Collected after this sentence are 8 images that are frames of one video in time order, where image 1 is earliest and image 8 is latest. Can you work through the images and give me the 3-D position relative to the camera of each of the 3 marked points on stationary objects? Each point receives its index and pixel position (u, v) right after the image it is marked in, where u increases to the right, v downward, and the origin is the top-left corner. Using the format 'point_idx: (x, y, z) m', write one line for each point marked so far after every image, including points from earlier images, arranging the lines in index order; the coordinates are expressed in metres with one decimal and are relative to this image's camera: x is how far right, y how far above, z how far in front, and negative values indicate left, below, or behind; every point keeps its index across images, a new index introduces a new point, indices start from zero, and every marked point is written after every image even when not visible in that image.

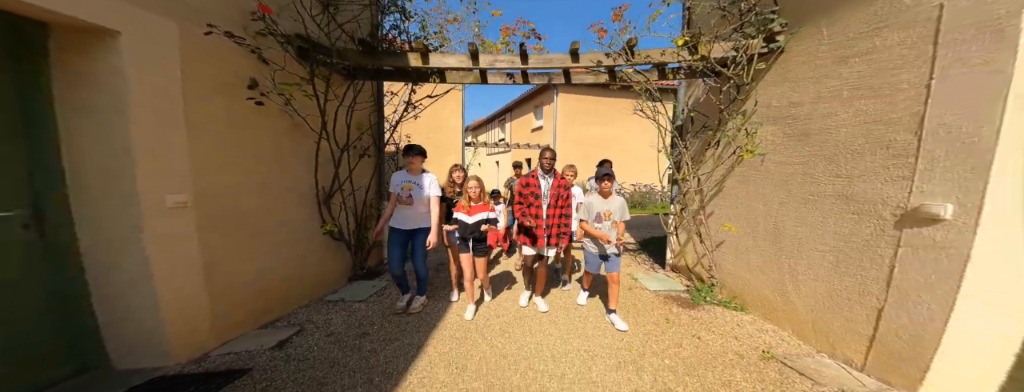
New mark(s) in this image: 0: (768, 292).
0: (+2.4, -0.9, +2.5) m
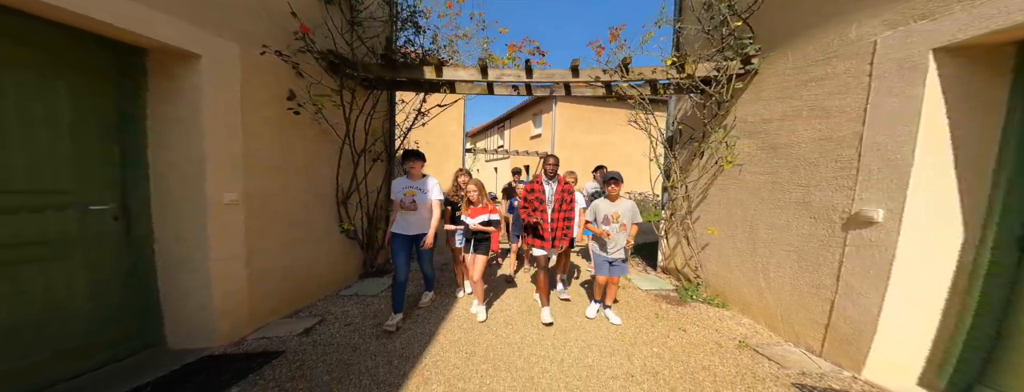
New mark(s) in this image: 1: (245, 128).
0: (+2.4, -1.0, +2.8) m
1: (-2.5, +0.7, +2.5) m
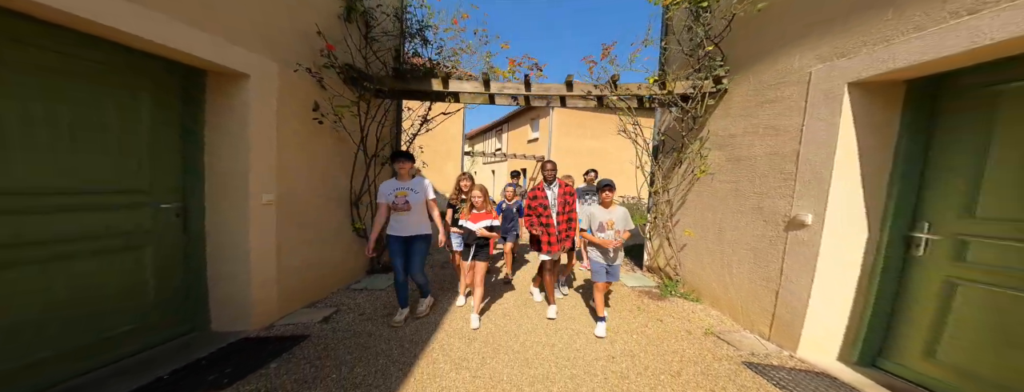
0: (+2.3, -1.0, +3.1) m
1: (-2.5, +0.6, +3.0) m
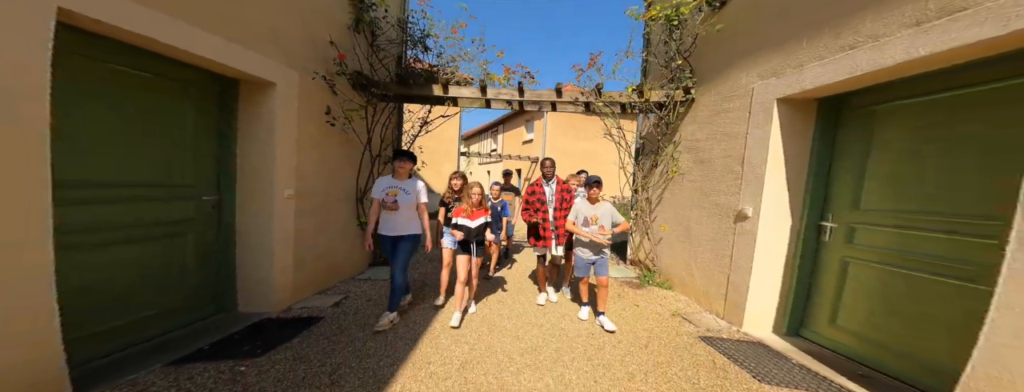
0: (+2.2, -1.0, +3.6) m
1: (-2.6, +0.6, +3.4) m
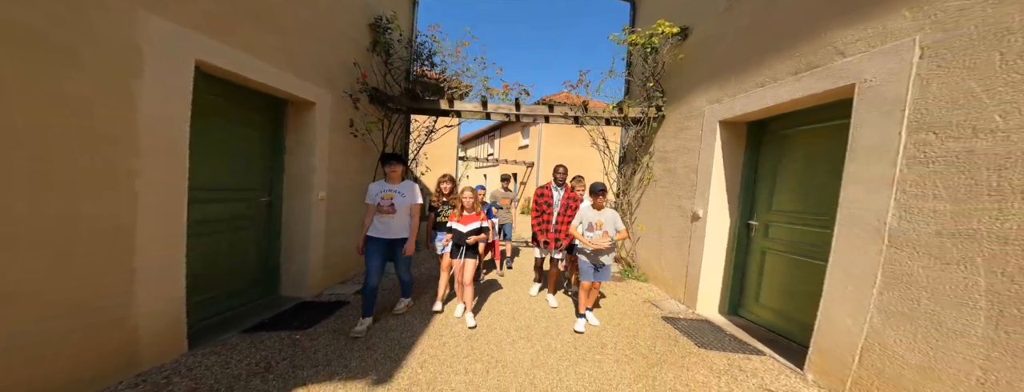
0: (+2.2, -1.0, +4.2) m
1: (-2.7, +0.6, +4.0) m
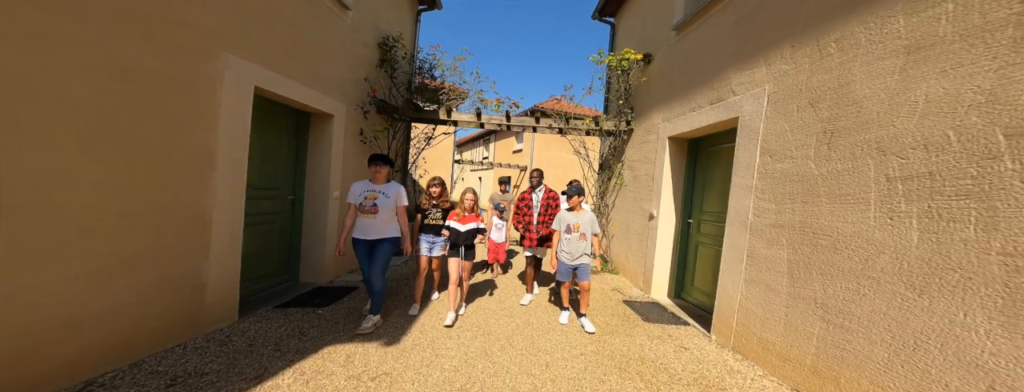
0: (+2.0, -1.1, +4.8) m
1: (-2.9, +0.5, +4.7) m
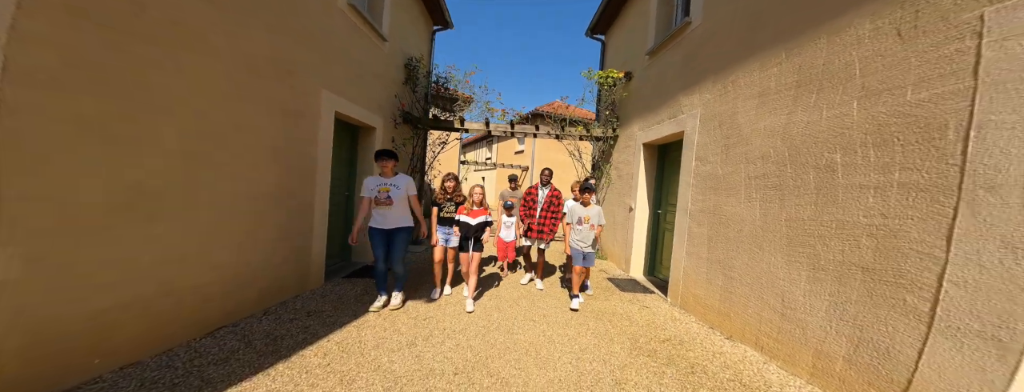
0: (+2.1, -1.0, +5.6) m
1: (-2.8, +0.5, +5.7) m
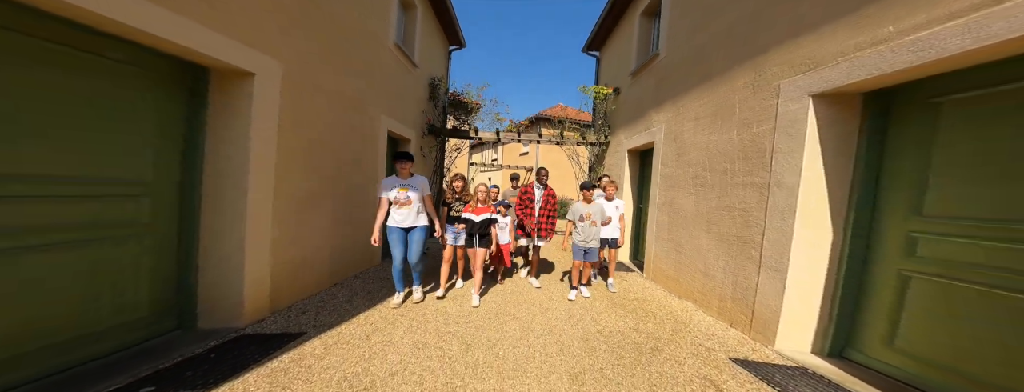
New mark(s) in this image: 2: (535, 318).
0: (+2.3, -1.0, +6.4) m
1: (-2.6, +0.4, +6.7) m
2: (+0.2, -1.2, +2.6) m
